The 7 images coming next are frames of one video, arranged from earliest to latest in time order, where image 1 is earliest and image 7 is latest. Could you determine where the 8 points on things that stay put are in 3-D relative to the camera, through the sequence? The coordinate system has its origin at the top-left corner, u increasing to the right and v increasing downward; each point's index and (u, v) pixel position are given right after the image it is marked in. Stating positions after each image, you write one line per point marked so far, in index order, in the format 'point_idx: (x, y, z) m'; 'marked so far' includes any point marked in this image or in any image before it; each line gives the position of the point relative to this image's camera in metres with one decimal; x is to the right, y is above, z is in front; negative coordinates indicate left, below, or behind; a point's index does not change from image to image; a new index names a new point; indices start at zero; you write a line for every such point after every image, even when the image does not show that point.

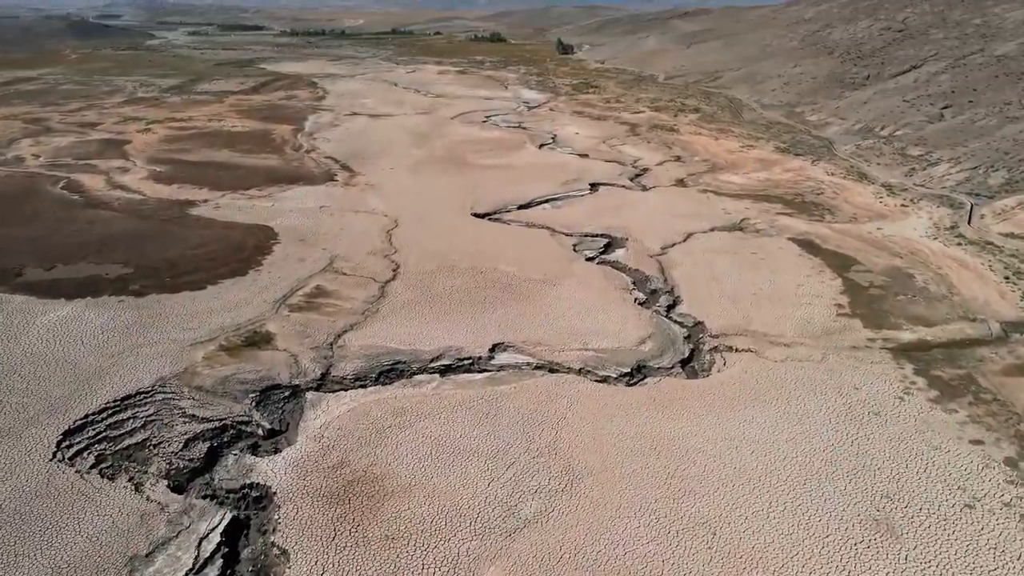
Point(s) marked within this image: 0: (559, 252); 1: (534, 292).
0: (+1.4, +1.0, +19.8) m
1: (+0.6, -0.1, +17.2) m
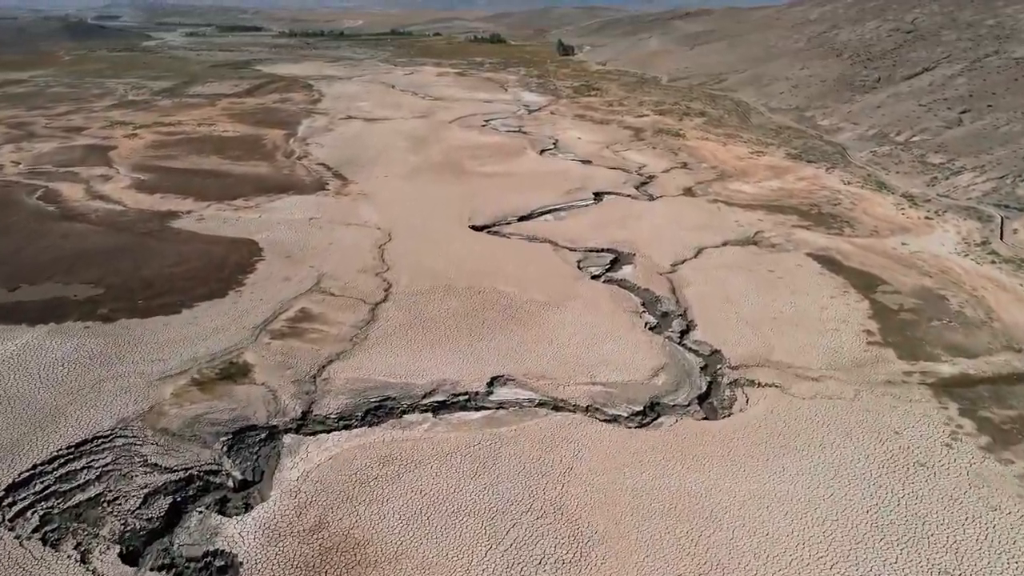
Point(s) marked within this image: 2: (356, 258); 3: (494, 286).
0: (+1.4, +0.5, +18.5) m
1: (+0.6, -0.7, +15.9) m
2: (-4.4, +0.8, +19.1) m
3: (-0.4, 0.0, +17.5) m
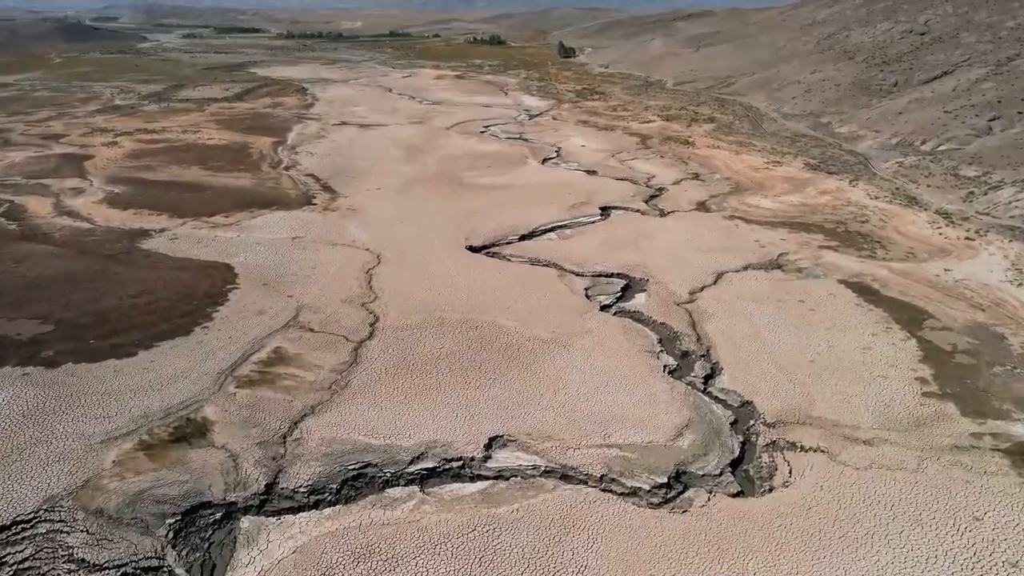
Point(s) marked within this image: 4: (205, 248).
0: (+1.4, -0.3, +16.7) m
1: (+0.6, -1.4, +14.1) m
2: (-4.4, 0.0, +17.3) m
3: (-0.4, -0.8, +15.6) m
4: (-9.1, +1.2, +20.0) m
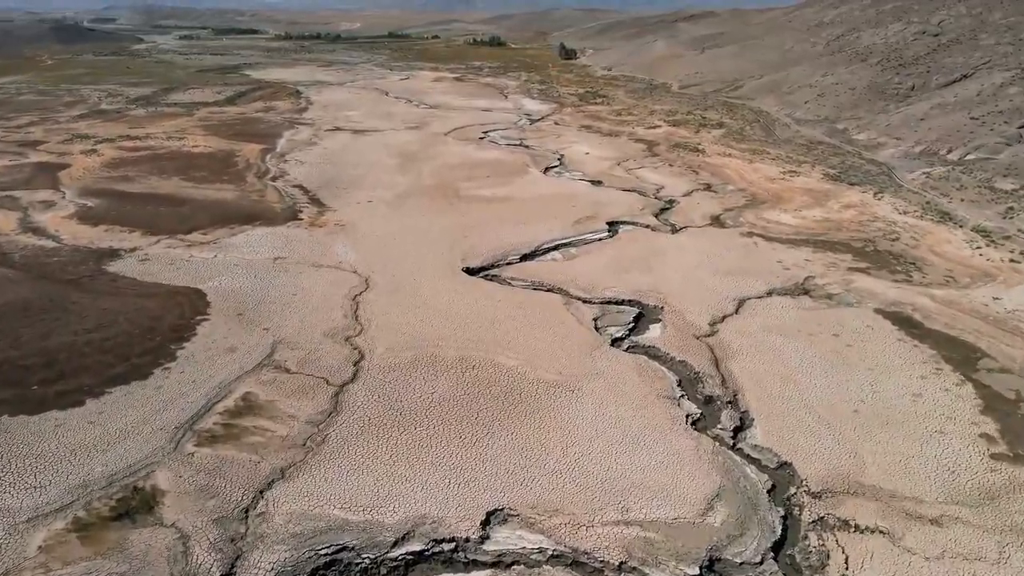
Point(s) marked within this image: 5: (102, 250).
0: (+1.4, -1.0, +15.0) m
1: (+0.6, -2.1, +12.4) m
2: (-4.3, -0.7, +15.6) m
3: (-0.4, -1.5, +13.9) m
4: (-9.1, +0.5, +18.3) m
5: (-11.9, +1.1, +19.8) m
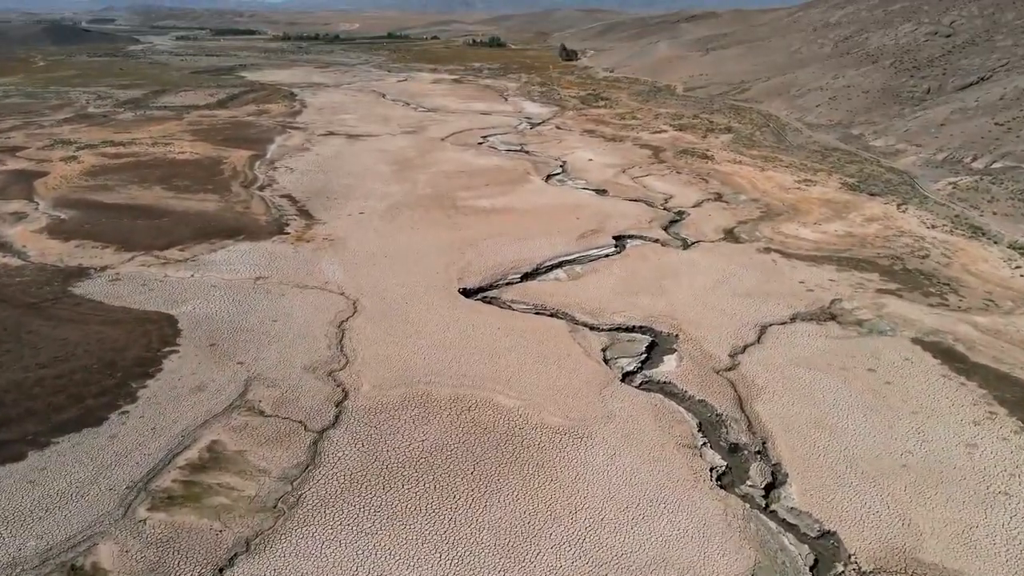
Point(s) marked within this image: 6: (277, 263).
0: (+1.4, -1.6, +13.6) m
1: (+0.6, -2.7, +11.0) m
2: (-4.3, -1.2, +14.1) m
3: (-0.4, -2.0, +12.5) m
4: (-9.0, -0.1, +16.9) m
5: (-11.9, +0.5, +18.3) m
6: (-6.6, +0.7, +18.9) m
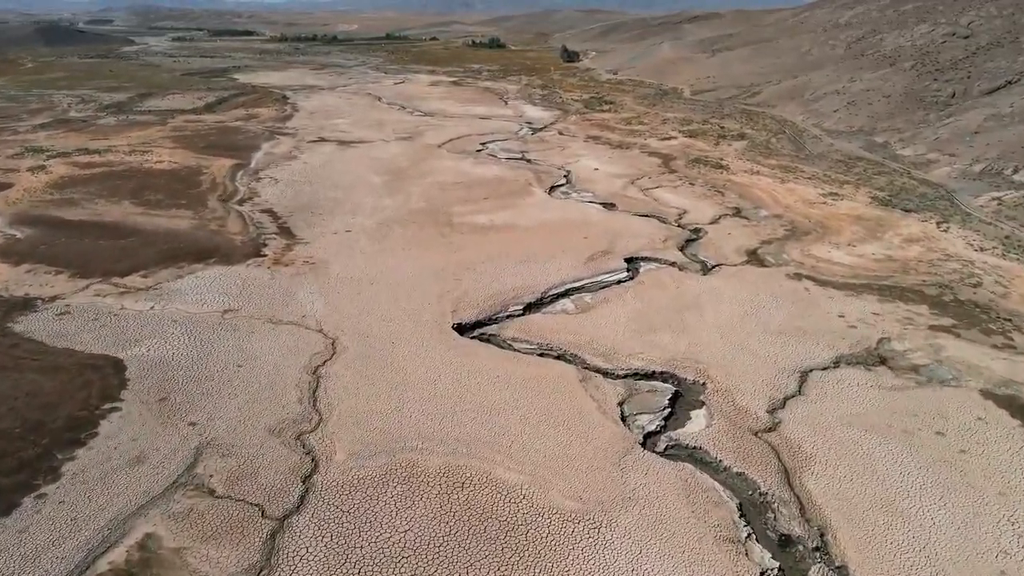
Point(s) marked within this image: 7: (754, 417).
0: (+1.5, -2.3, +11.5) m
1: (+0.7, -3.5, +8.9) m
2: (-4.3, -2.0, +12.1) m
3: (-0.3, -2.8, +10.4) m
4: (-9.0, -0.9, +14.8) m
5: (-11.9, -0.3, +16.3) m
6: (-6.6, -0.1, +16.8) m
7: (+4.3, -2.3, +11.8) m
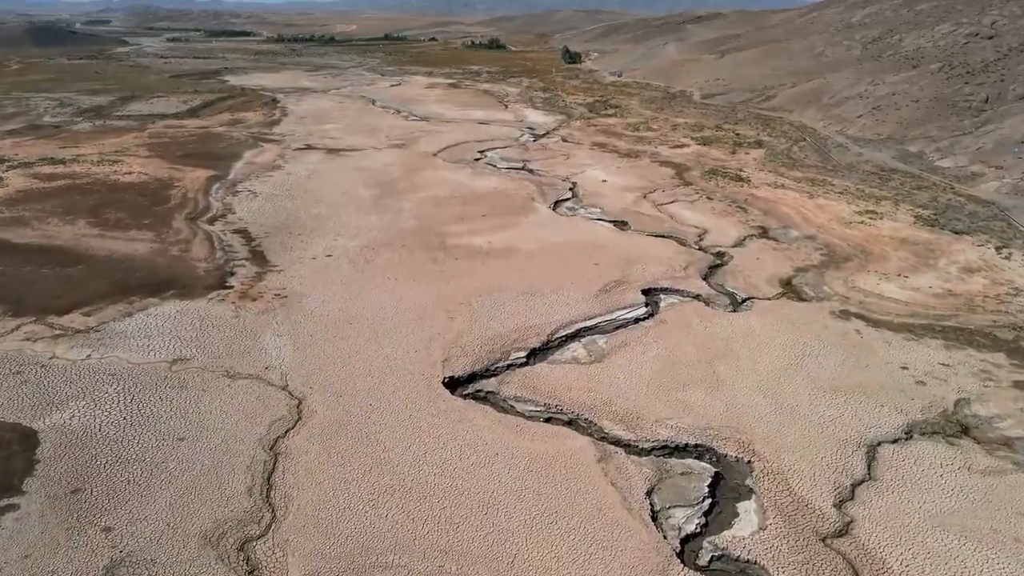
0: (+1.5, -3.2, +9.1) m
1: (+0.7, -4.4, +6.4) m
2: (-4.3, -2.9, +9.6) m
3: (-0.3, -3.7, +8.0) m
4: (-9.0, -1.8, +12.4) m
5: (-11.9, -1.2, +13.8) m
6: (-6.5, -1.0, +14.4) m
7: (+4.3, -3.1, +9.4) m
